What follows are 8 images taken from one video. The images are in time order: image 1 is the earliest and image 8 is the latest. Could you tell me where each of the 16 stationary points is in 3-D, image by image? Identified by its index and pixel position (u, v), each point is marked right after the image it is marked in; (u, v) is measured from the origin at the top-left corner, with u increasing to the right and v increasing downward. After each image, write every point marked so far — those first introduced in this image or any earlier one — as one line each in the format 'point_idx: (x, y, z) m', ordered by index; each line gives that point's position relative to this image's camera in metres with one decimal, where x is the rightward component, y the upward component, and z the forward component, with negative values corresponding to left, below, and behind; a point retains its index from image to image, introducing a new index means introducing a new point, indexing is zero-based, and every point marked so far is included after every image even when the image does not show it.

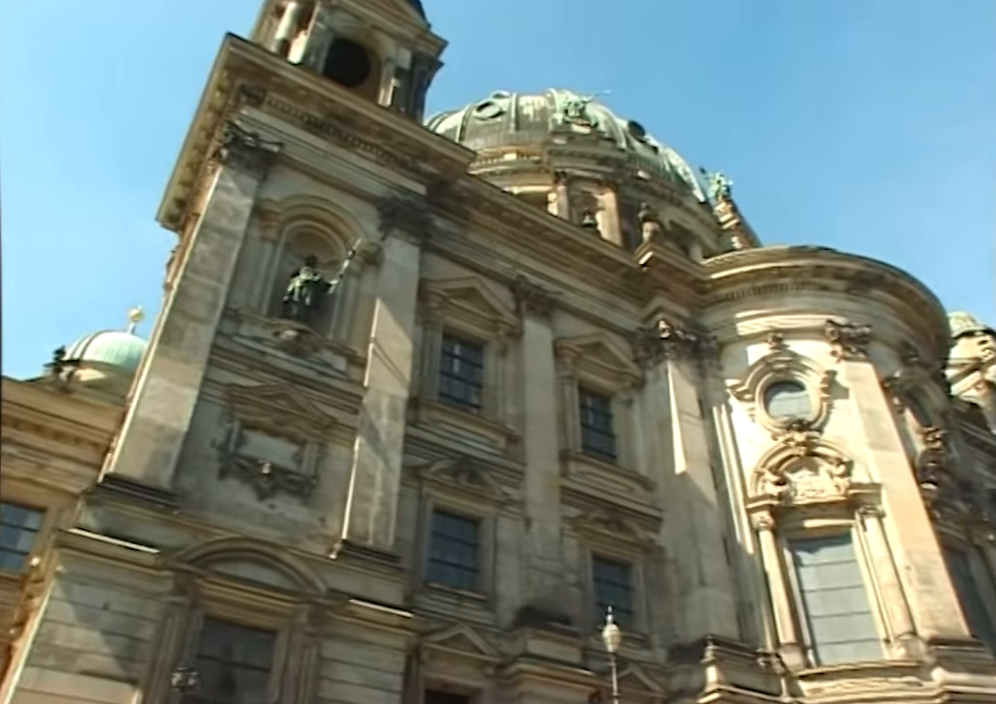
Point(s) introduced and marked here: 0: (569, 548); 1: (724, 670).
0: (+1.7, -4.6, +19.7) m
1: (+5.0, -7.1, +18.7) m
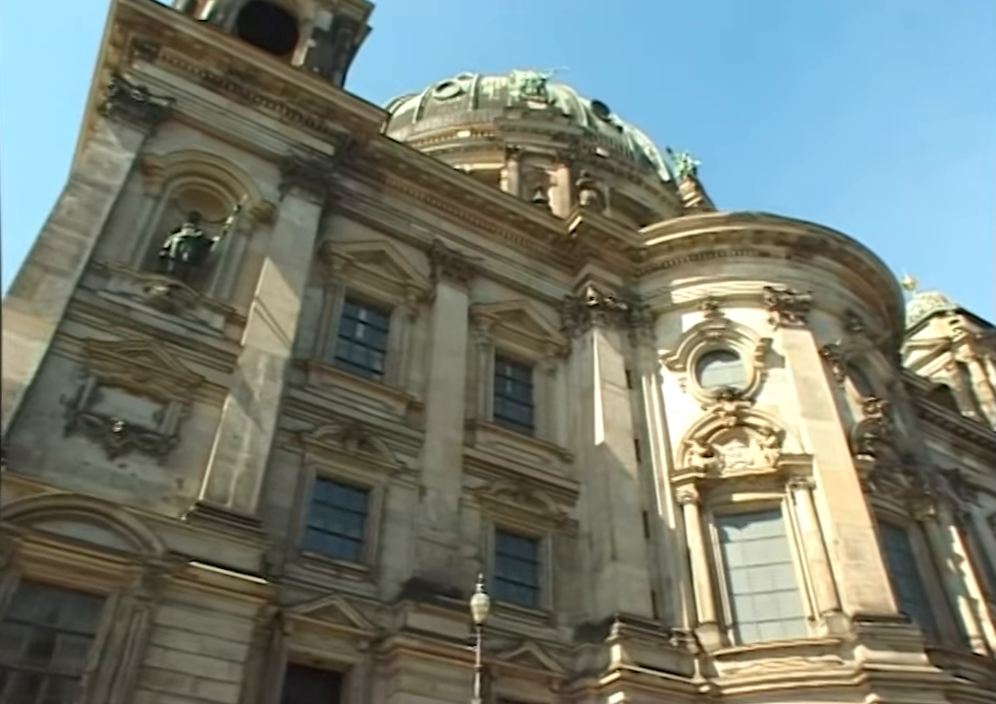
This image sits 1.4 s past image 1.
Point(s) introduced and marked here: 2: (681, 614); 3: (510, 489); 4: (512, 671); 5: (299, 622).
0: (-0.6, -3.7, +18.6) m
1: (+2.7, -6.2, +17.5) m
2: (+4.1, -5.9, +19.0) m
3: (+0.2, -3.1, +19.4) m
4: (+0.3, -6.4, +16.8) m
5: (-3.6, -4.9, +15.2) m
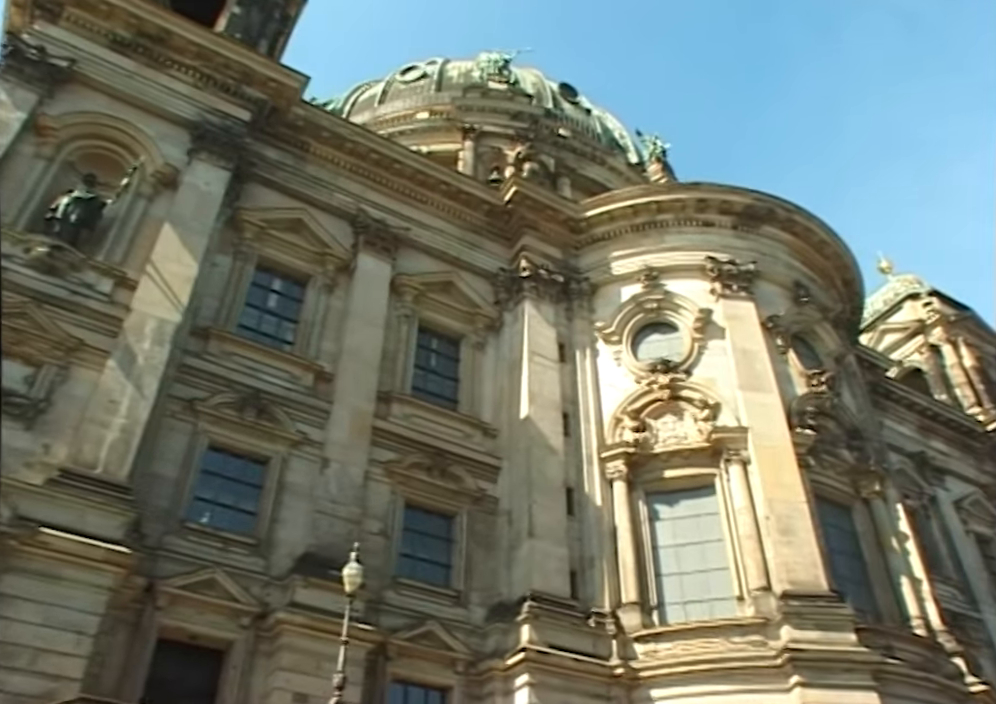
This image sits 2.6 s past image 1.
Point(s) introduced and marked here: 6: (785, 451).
0: (-2.6, -3.0, +17.7) m
1: (+0.8, -5.4, +16.5) m
2: (+2.2, -5.2, +18.0) m
3: (-1.7, -2.4, +18.5) m
4: (-1.6, -5.7, +15.9) m
5: (-5.6, -4.2, +14.4) m
6: (+6.6, -2.3, +19.1) m
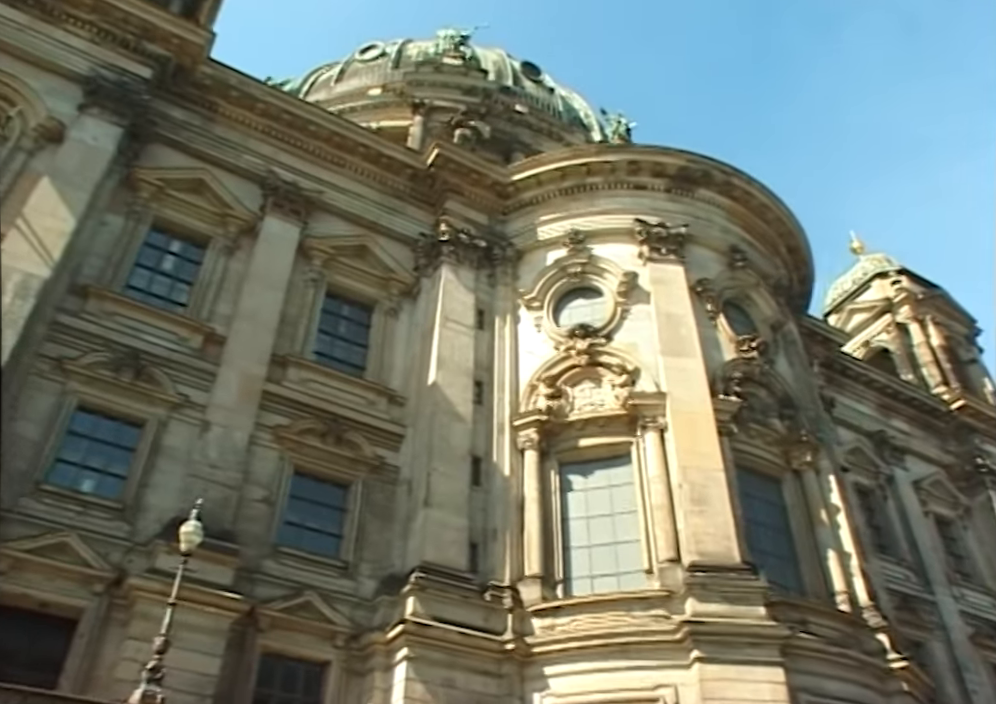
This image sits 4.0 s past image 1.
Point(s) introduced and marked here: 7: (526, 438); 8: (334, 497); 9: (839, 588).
0: (-4.7, -2.1, +16.7) m
1: (-1.4, -4.6, +15.5) m
2: (+0.1, -4.3, +16.9) m
3: (-3.8, -1.6, +17.5) m
4: (-3.8, -4.8, +14.9) m
5: (-7.7, -3.3, +13.5) m
6: (+4.4, -1.4, +18.1) m
7: (+0.6, -1.9, +18.6) m
8: (-3.4, -3.0, +17.3) m
9: (+7.2, -5.0, +17.6) m
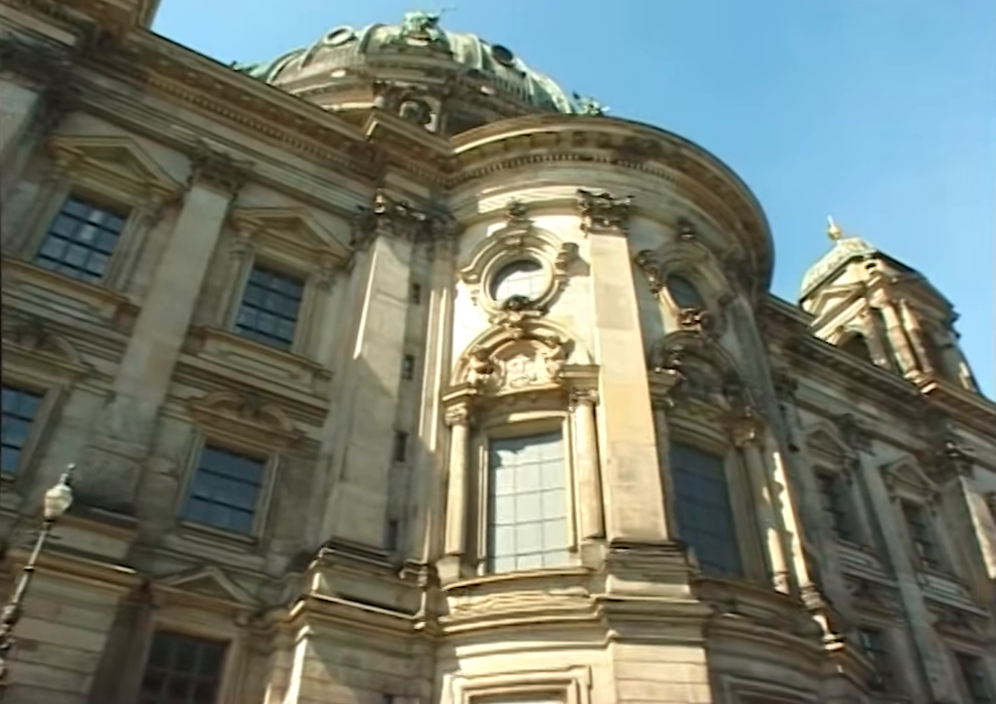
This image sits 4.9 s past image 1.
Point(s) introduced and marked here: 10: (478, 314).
0: (-6.3, -1.5, +16.1) m
1: (-2.9, -4.0, +14.8) m
2: (-1.5, -3.7, +16.3) m
3: (-5.4, -1.0, +16.9) m
4: (-5.4, -4.2, +14.3) m
5: (-9.4, -2.7, +12.9) m
6: (+2.9, -0.8, +17.3) m
7: (-0.9, -1.3, +17.9) m
8: (-4.9, -2.4, +16.7) m
9: (+5.6, -4.4, +16.8) m
10: (-0.5, +0.9, +19.5) m
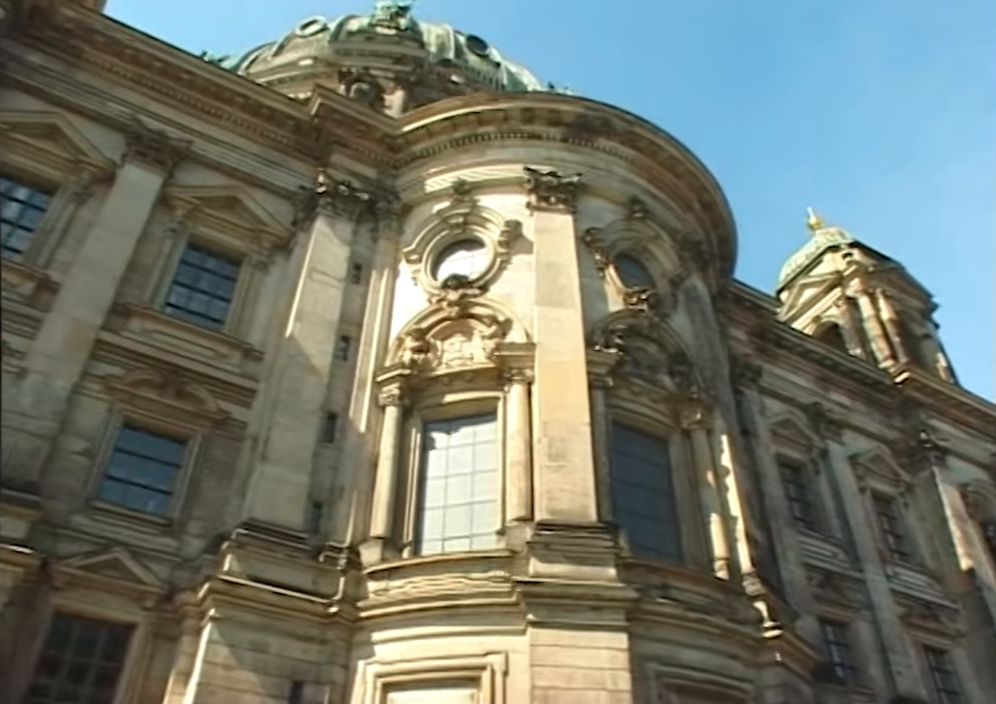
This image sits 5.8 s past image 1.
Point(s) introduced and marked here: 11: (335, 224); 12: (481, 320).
0: (-7.6, -1.1, +15.6) m
1: (-4.3, -3.5, +14.2) m
2: (-2.8, -3.3, +15.7) m
3: (-6.7, -0.5, +16.4) m
4: (-6.8, -3.7, +13.7) m
5: (-10.8, -2.2, +12.4) m
6: (+1.5, -0.3, +16.7) m
7: (-2.3, -0.9, +17.3) m
8: (-6.3, -1.9, +16.1) m
9: (+4.3, -3.9, +16.2) m
10: (-1.8, +1.3, +18.9) m
11: (-3.8, +3.0, +19.8) m
12: (-0.4, +0.7, +17.8) m
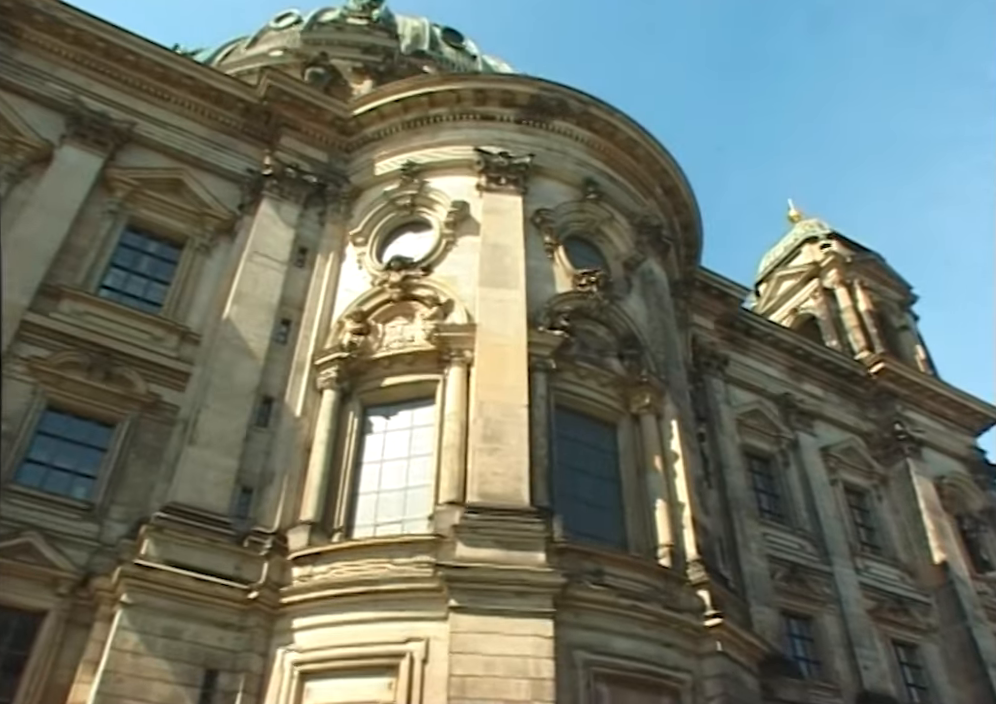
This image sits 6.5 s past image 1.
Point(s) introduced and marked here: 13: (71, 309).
0: (-8.8, -0.7, +15.1) m
1: (-5.5, -3.1, +13.8) m
2: (-4.0, -2.9, +15.2) m
3: (-7.9, -0.2, +15.9) m
4: (-8.0, -3.4, +13.3) m
5: (-12.0, -1.9, +12.0) m
6: (+0.3, 0.0, +16.2) m
7: (-3.5, -0.5, +16.8) m
8: (-7.5, -1.6, +15.7) m
9: (+3.1, -3.5, +15.6) m
10: (-3.0, +1.7, +18.4) m
11: (-5.0, +3.3, +19.4) m
12: (-1.5, +1.0, +17.3) m
13: (-8.5, +0.8, +16.7) m
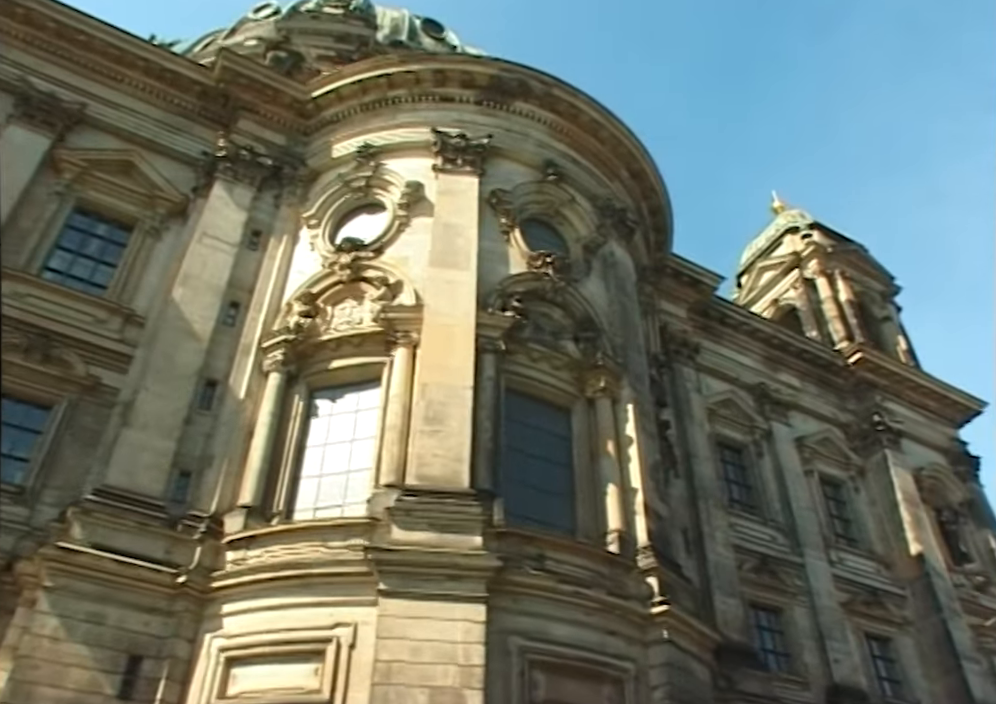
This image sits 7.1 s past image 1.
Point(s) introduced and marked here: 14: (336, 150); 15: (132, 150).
0: (-9.8, -0.4, +14.8) m
1: (-6.5, -2.8, +13.4) m
2: (-5.0, -2.5, +14.7) m
3: (-8.9, +0.2, +15.6) m
4: (-9.0, -3.0, +12.9) m
5: (-13.0, -1.5, +11.6) m
6: (-0.7, +0.4, +15.8) m
7: (-4.4, -0.2, +16.4) m
8: (-8.5, -1.2, +15.3) m
9: (+2.1, -3.1, +15.1) m
10: (-3.9, +2.0, +18.0) m
11: (-6.0, +3.7, +19.0) m
12: (-2.5, +1.4, +16.9) m
13: (-9.4, +1.2, +16.3) m
14: (-3.8, +4.8, +19.9) m
15: (-8.4, +4.6, +19.4) m
